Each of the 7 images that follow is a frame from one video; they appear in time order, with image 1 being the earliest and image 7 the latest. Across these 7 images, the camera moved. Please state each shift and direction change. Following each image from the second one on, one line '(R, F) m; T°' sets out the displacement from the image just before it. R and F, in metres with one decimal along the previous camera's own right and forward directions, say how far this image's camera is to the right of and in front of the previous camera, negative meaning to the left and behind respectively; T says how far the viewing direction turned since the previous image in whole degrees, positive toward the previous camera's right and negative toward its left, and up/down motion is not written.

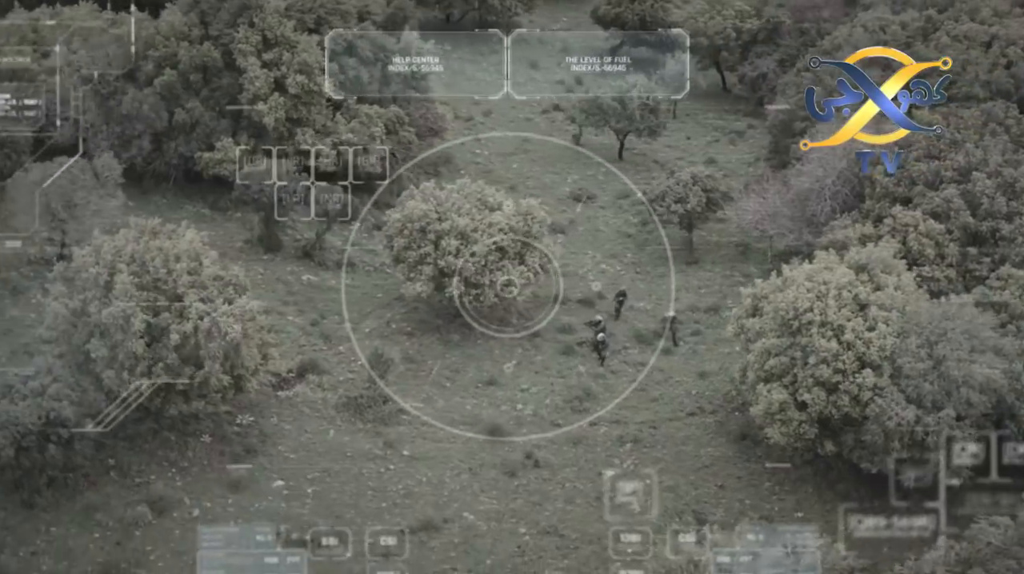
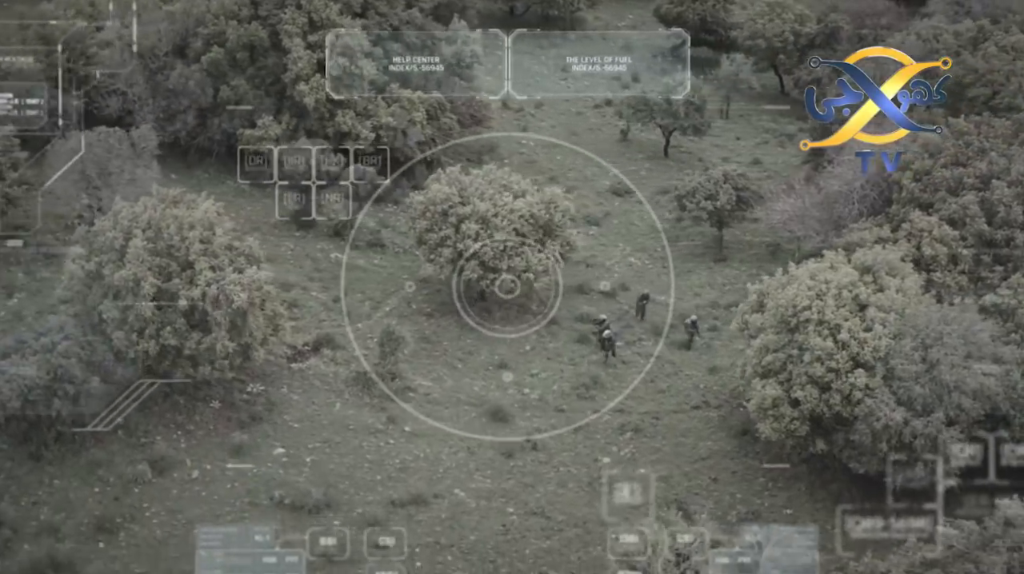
(+1.1, -0.2) m; -3°
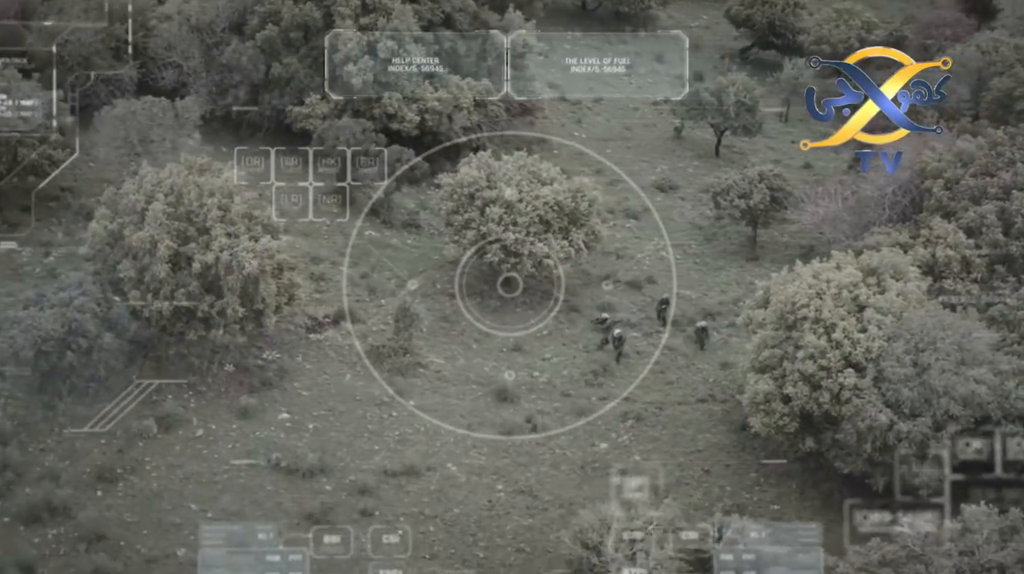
(+1.2, -0.2) m; -4°
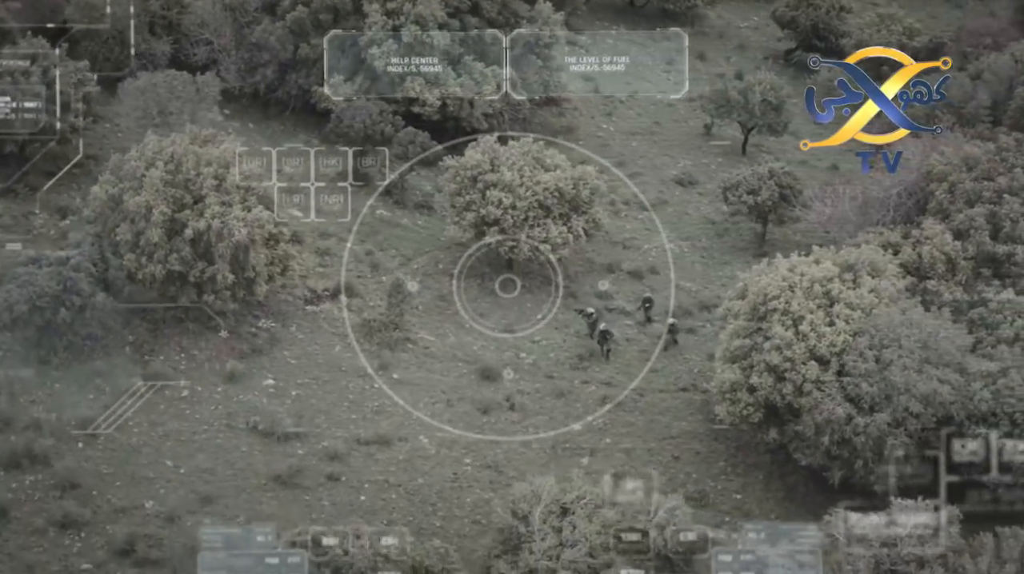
(+1.3, -0.3) m; -3°
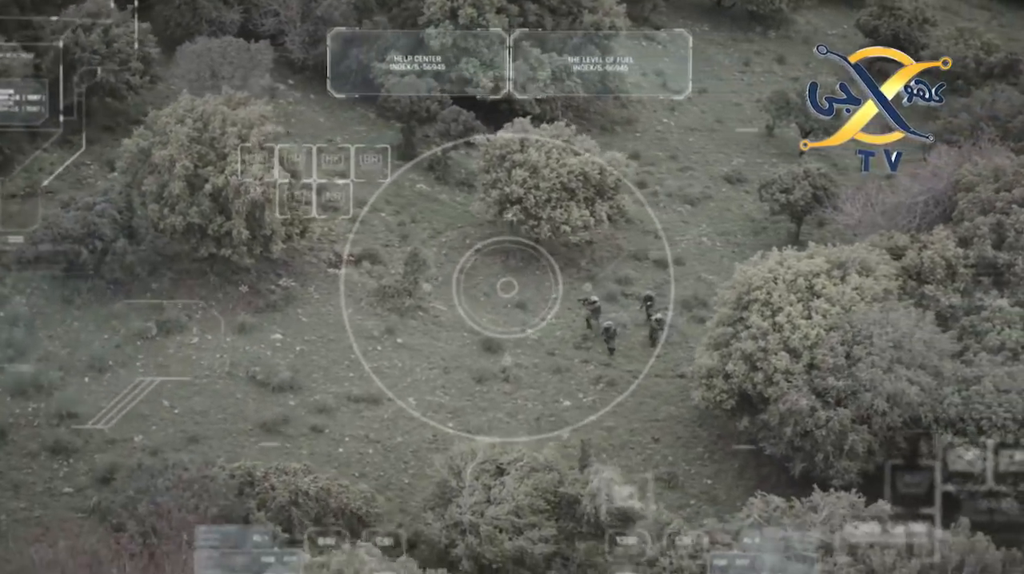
(+1.8, -0.5) m; -5°
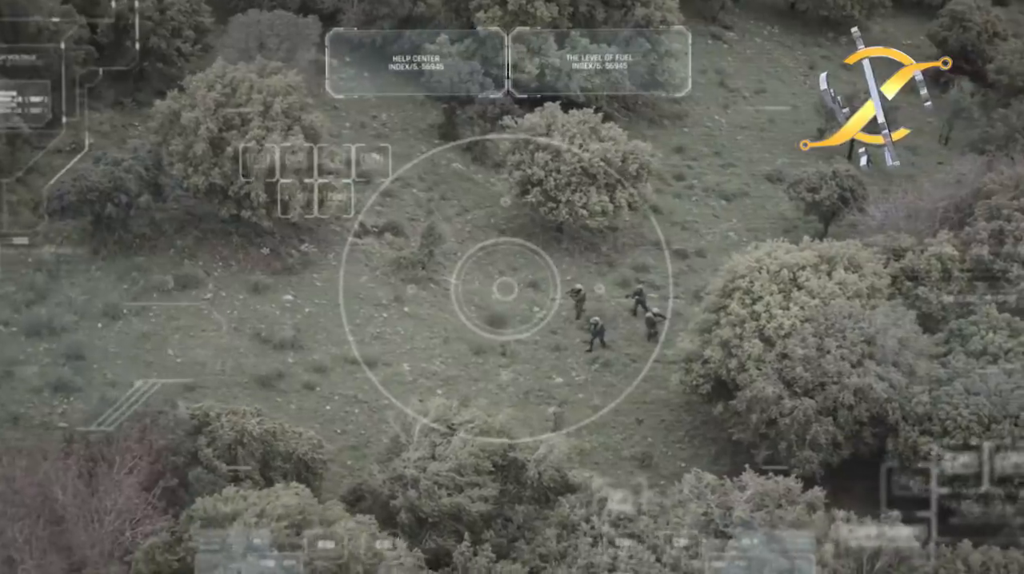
(+1.6, -0.5) m; -4°
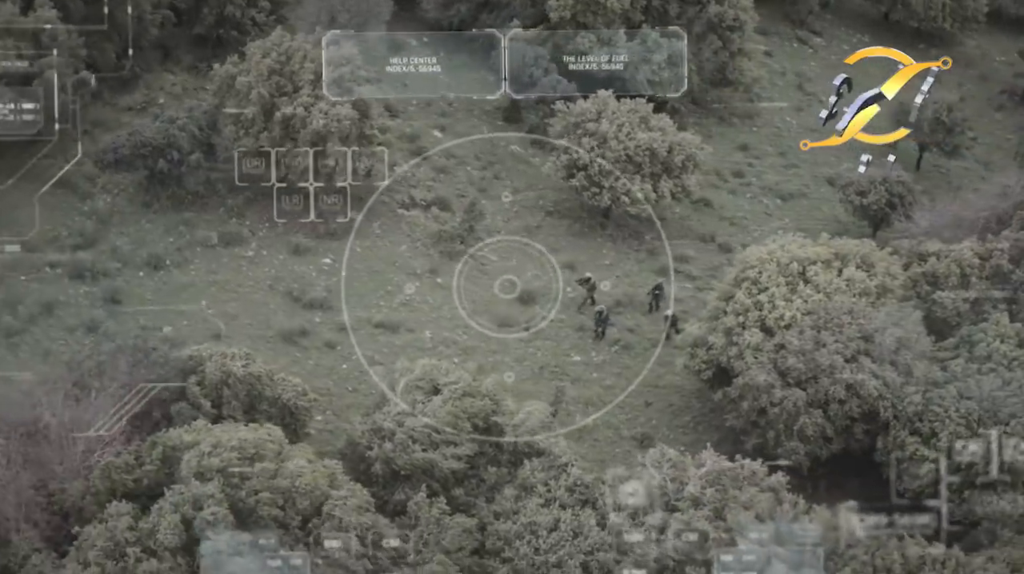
(+1.5, -0.5) m; -5°
